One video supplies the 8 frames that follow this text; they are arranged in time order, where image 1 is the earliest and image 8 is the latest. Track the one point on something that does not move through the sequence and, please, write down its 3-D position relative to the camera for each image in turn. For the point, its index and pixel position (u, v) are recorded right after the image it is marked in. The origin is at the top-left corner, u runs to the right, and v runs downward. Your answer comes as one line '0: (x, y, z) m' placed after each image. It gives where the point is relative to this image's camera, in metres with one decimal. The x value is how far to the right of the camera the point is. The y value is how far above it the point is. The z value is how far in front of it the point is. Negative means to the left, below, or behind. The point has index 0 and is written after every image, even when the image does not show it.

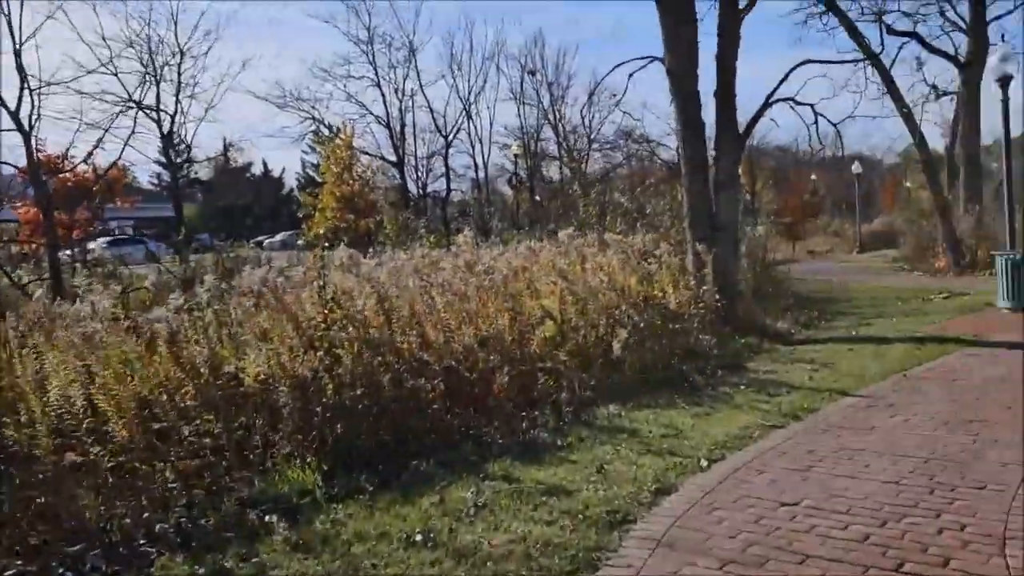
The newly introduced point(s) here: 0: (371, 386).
0: (-1.0, -0.7, +5.5) m
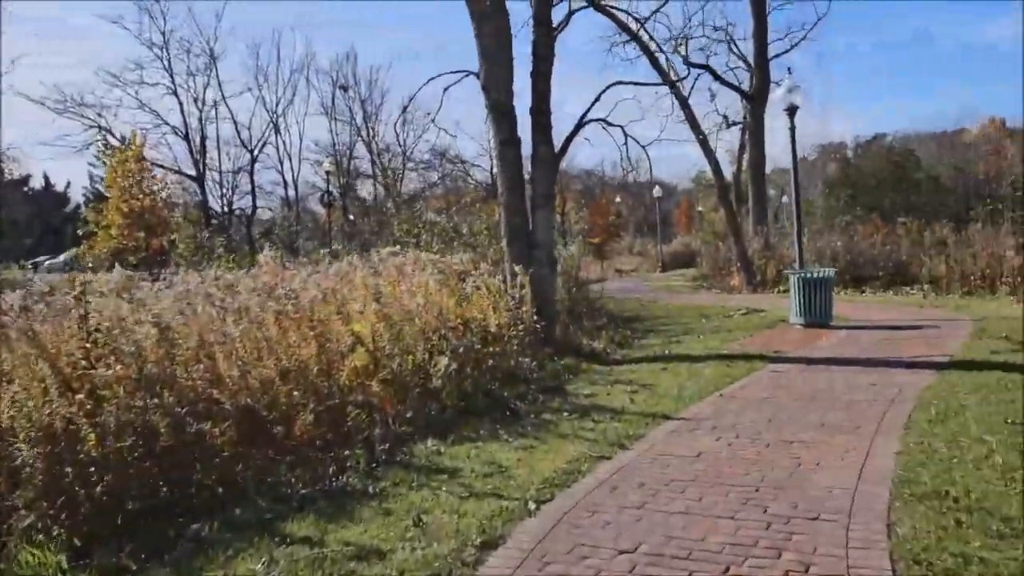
0: (-2.1, -0.8, +4.6) m
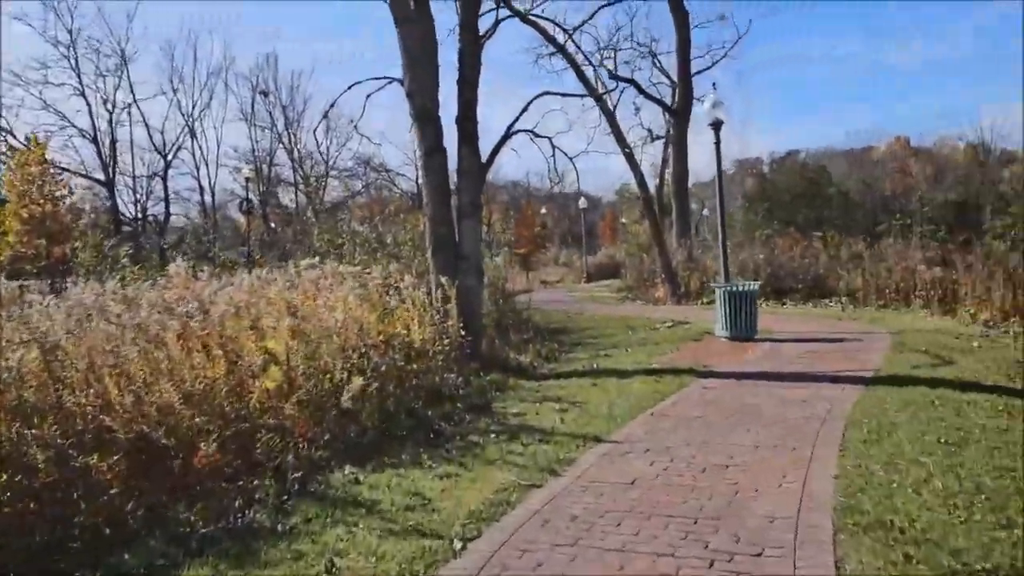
0: (-2.5, -0.9, +4.1) m
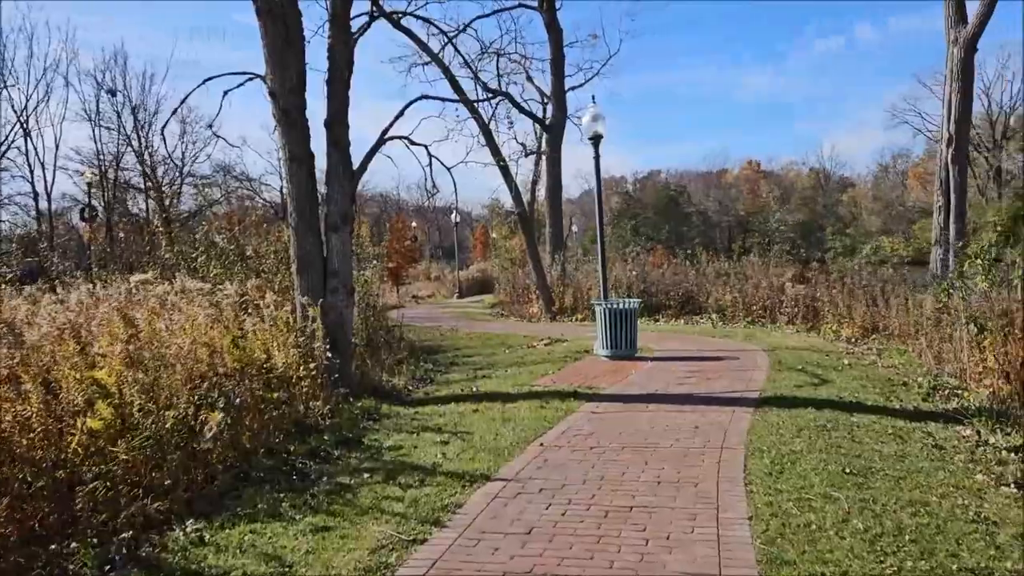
0: (-3.0, -1.0, +3.1) m
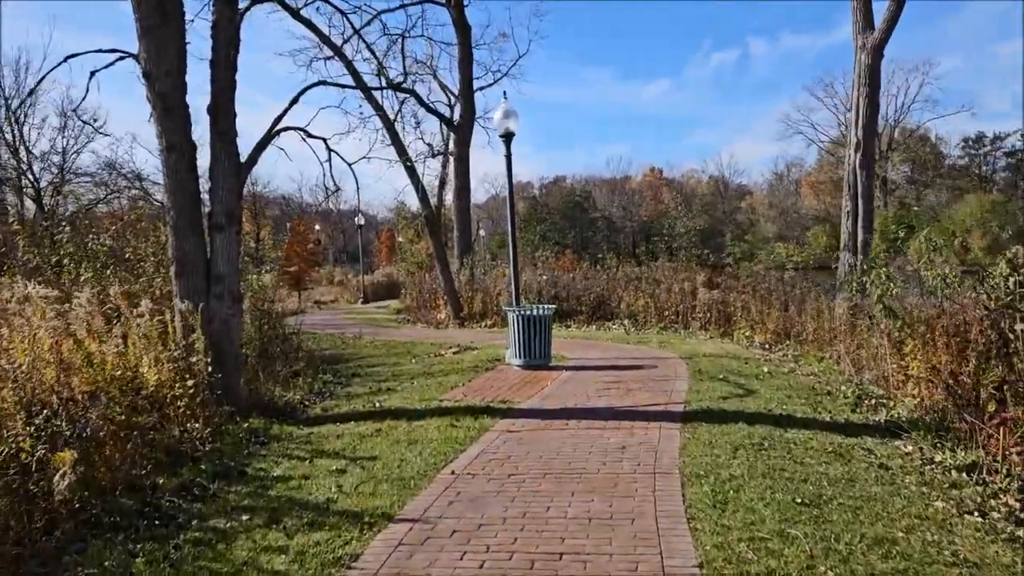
0: (-3.2, -1.0, +2.0) m
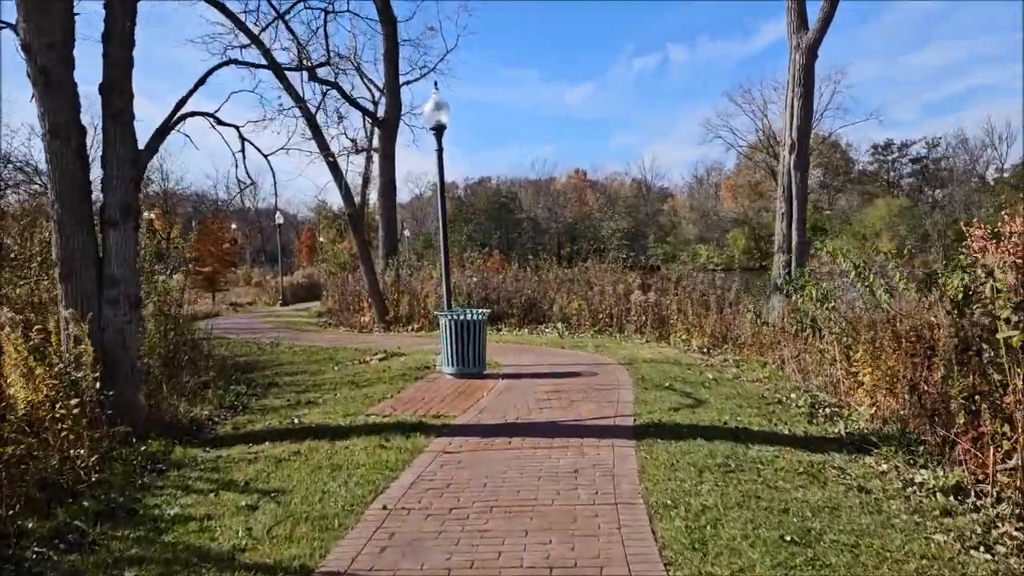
0: (-3.2, -1.1, +1.0) m
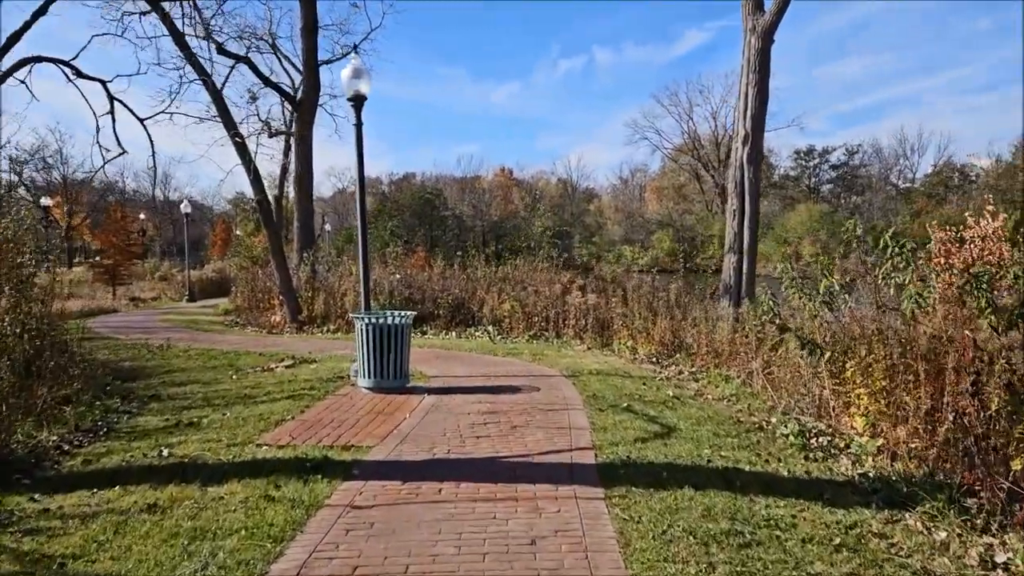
0: (-3.1, -1.0, -0.7) m
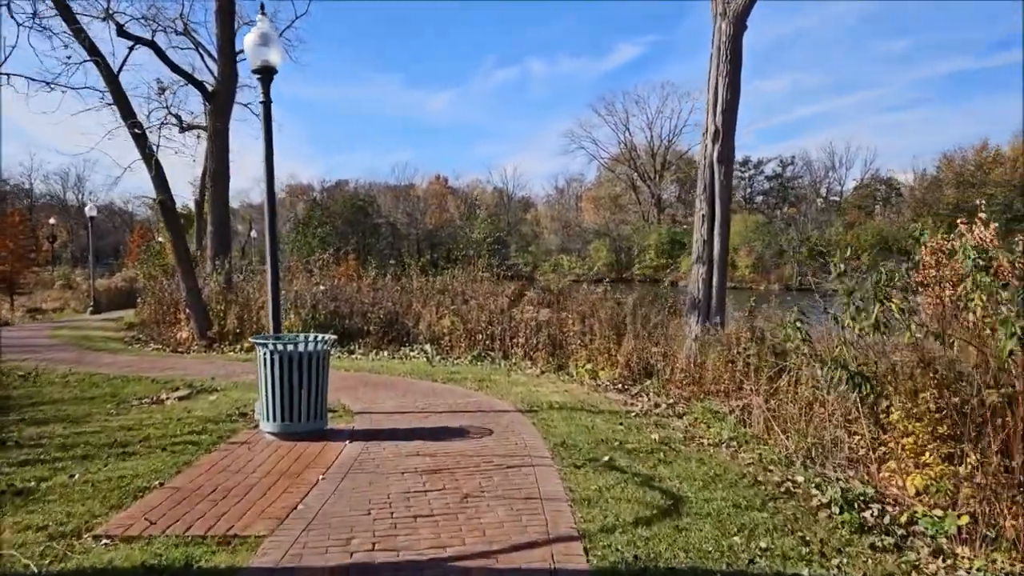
0: (-2.8, -1.1, -2.6) m
